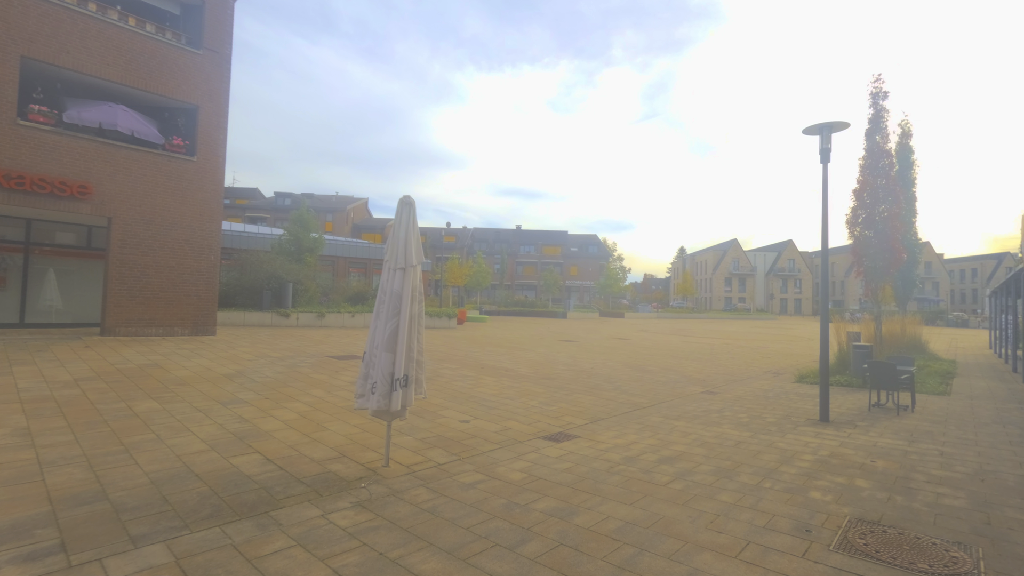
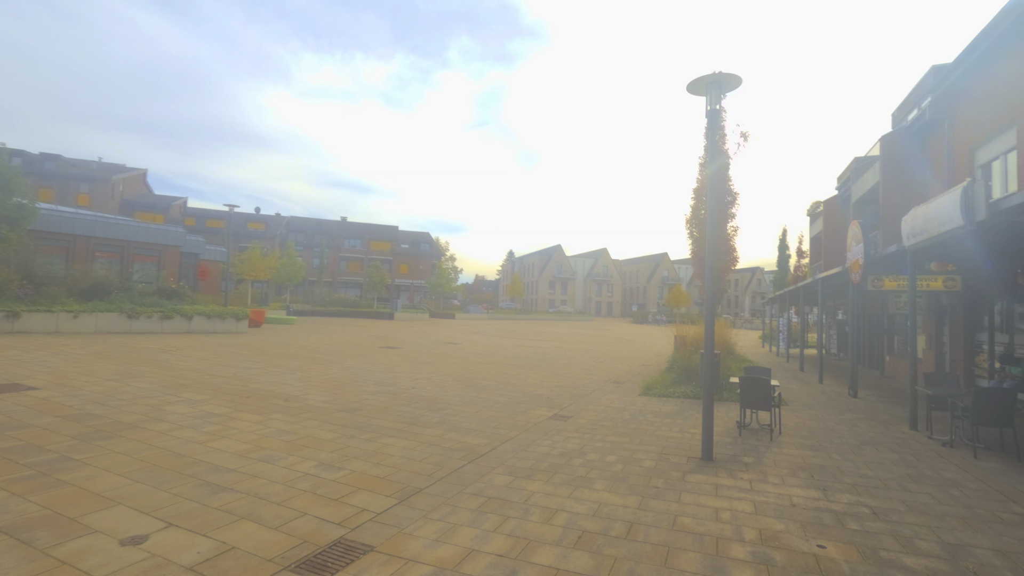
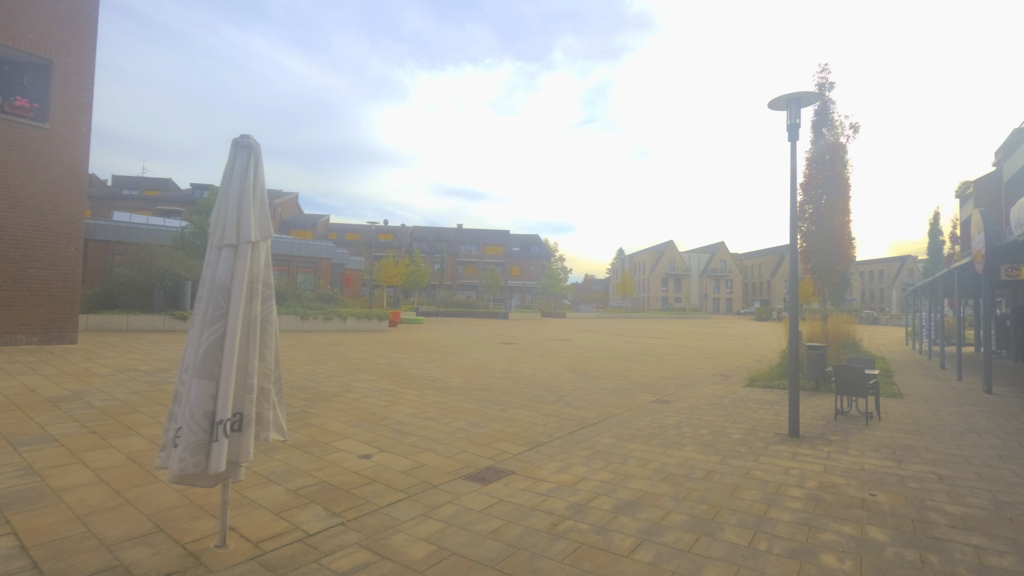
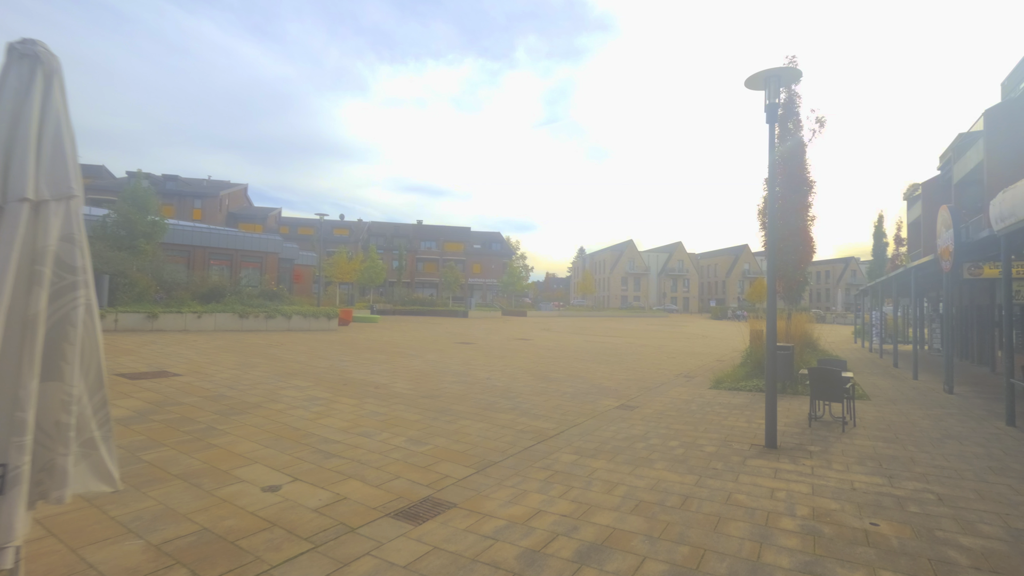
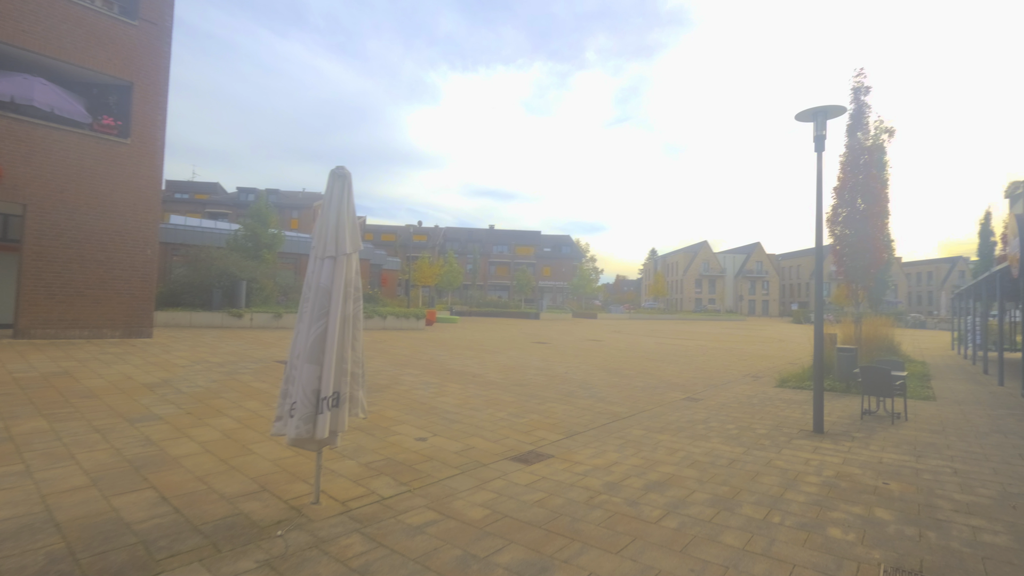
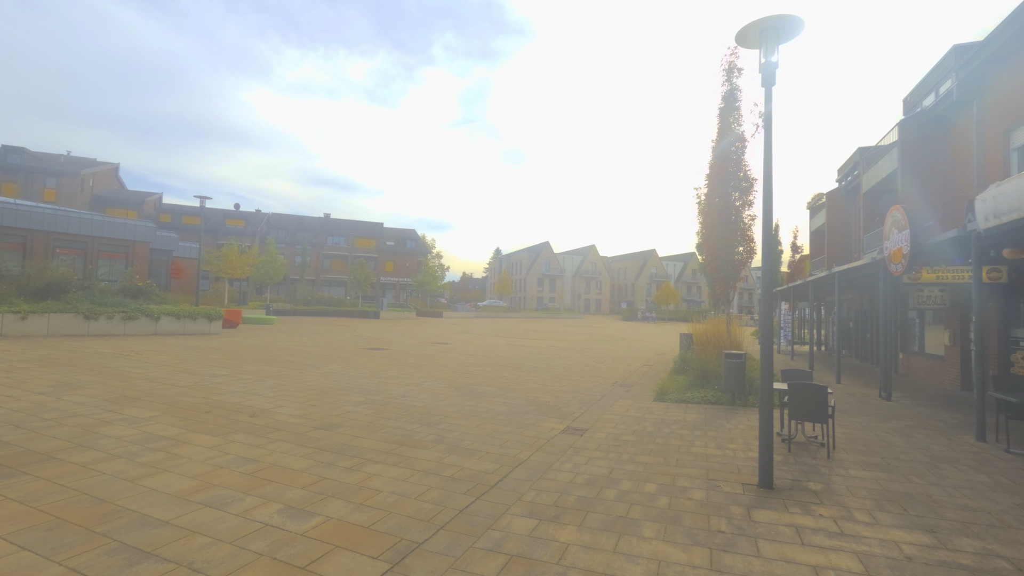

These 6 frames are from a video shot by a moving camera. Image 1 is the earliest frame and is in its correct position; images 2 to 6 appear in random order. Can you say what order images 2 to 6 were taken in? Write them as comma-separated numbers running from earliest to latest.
5, 3, 4, 2, 6
